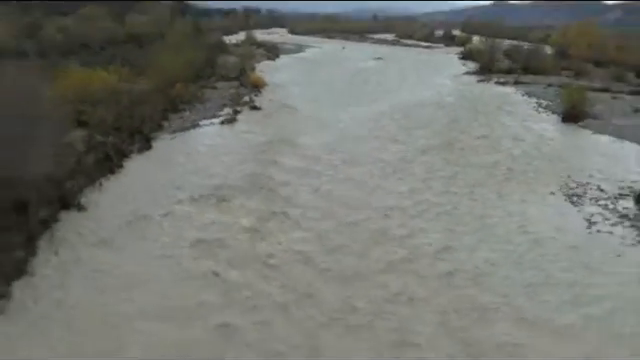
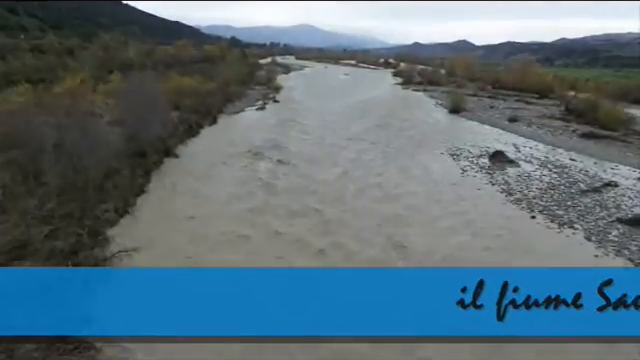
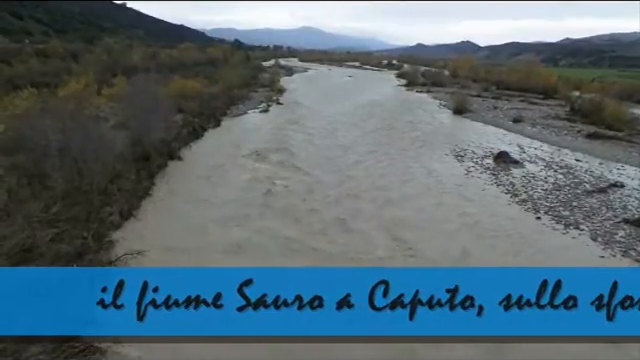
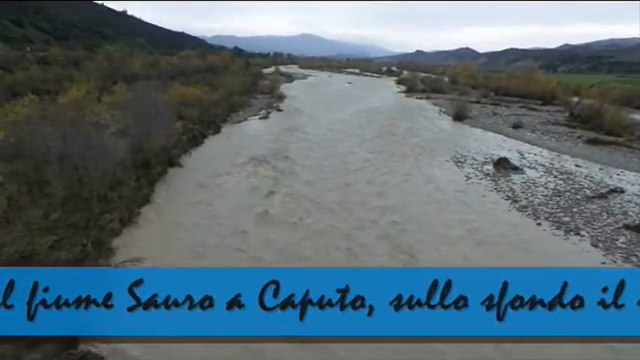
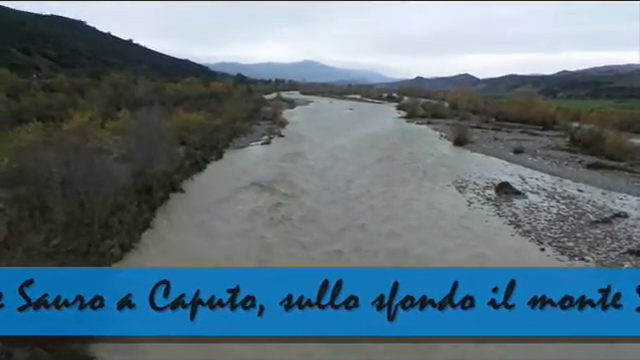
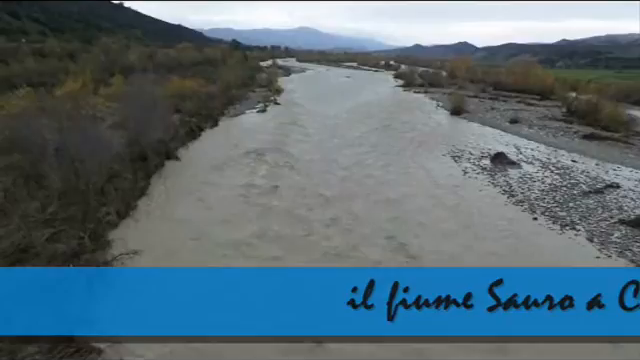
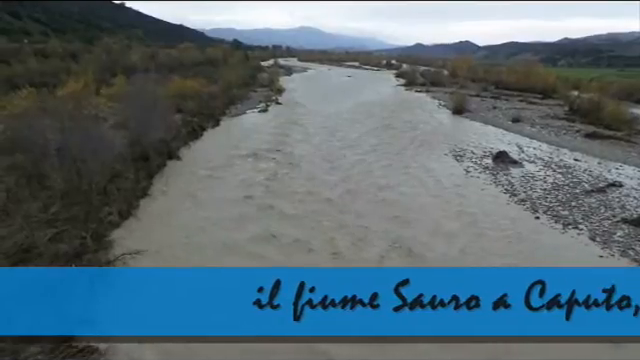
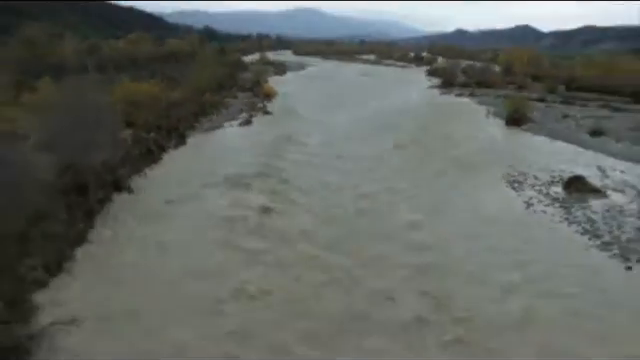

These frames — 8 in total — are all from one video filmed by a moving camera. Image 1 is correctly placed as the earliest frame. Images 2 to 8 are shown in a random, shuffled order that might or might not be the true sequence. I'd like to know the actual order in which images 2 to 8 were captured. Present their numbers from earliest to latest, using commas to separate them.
8, 2, 6, 7, 3, 4, 5
